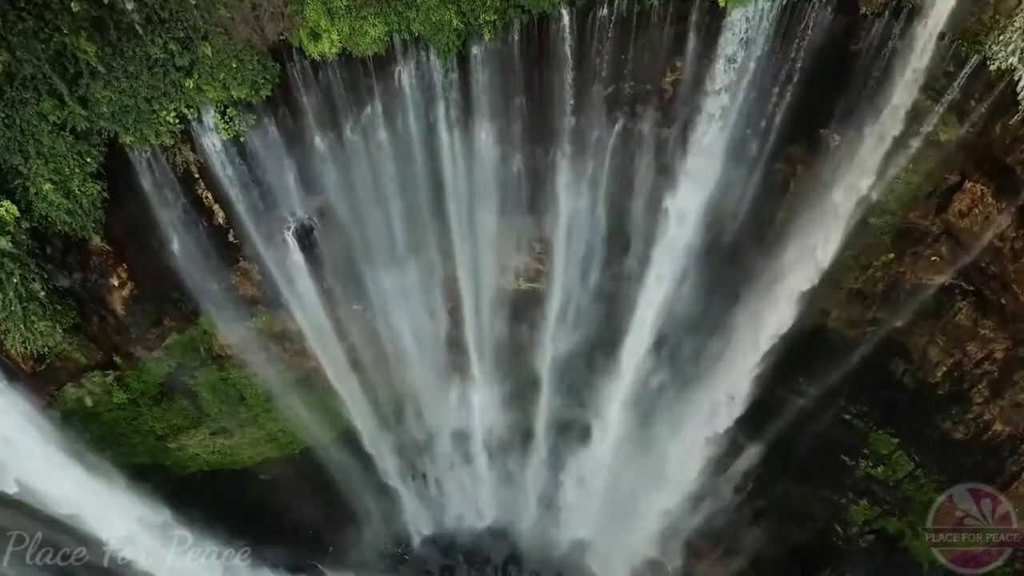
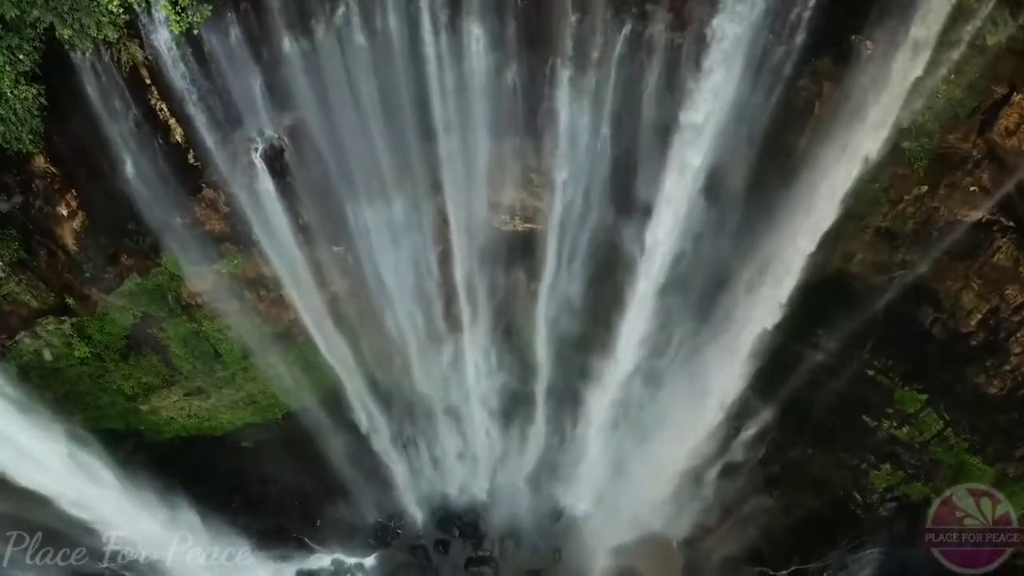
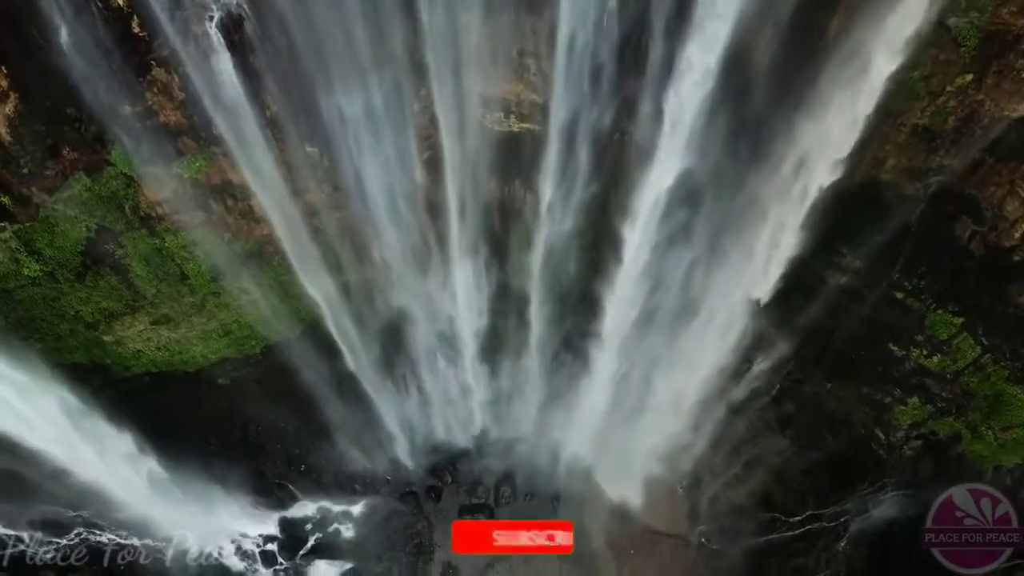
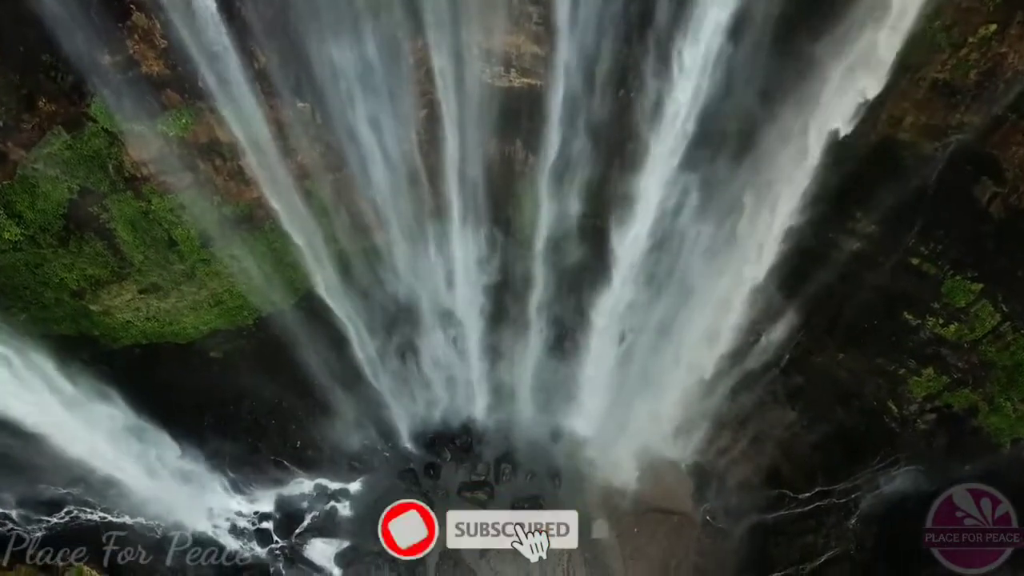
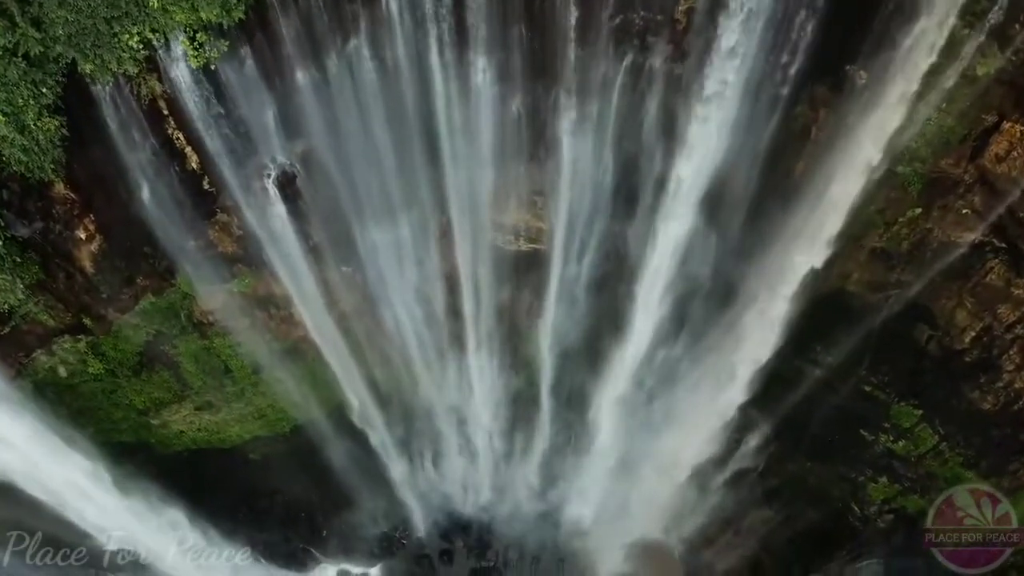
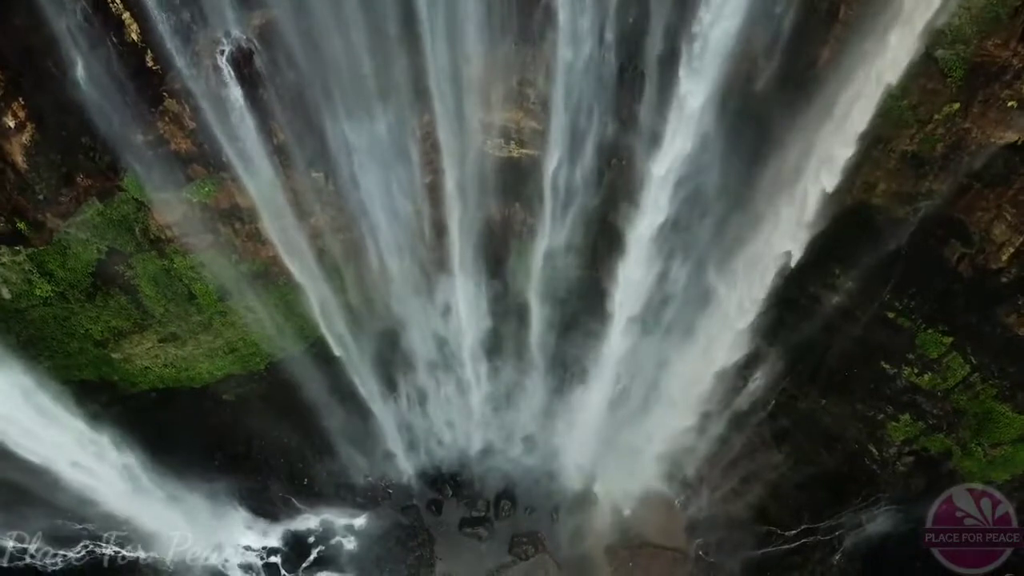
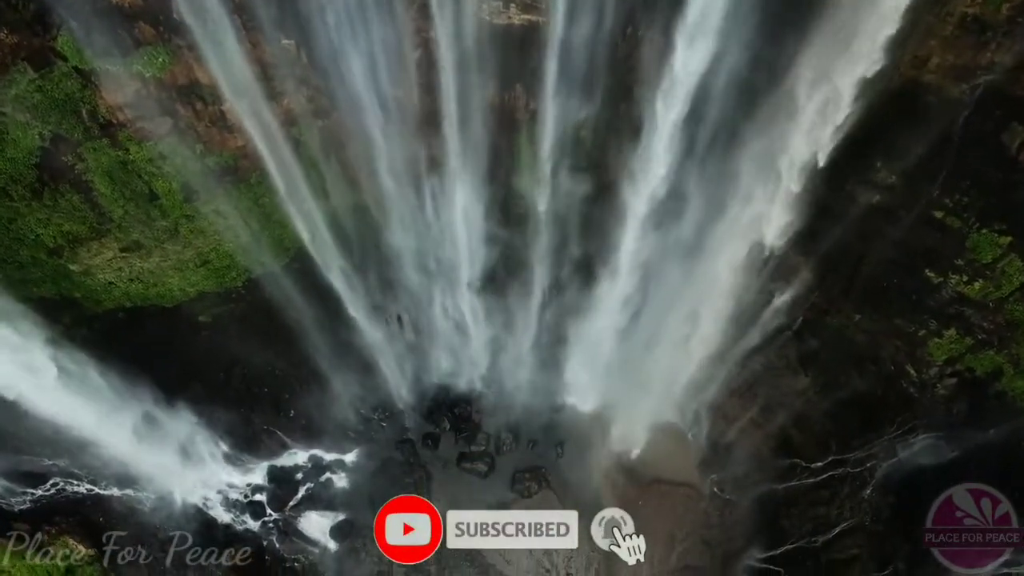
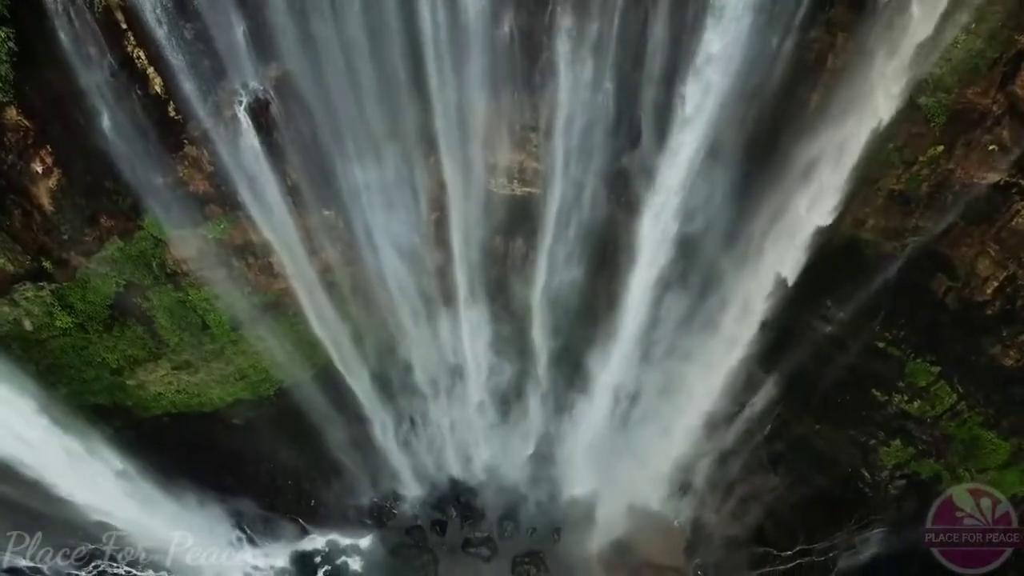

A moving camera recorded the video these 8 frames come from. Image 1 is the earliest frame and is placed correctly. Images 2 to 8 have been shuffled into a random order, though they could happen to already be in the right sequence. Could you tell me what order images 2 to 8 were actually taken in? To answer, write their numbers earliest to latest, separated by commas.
5, 2, 8, 6, 3, 4, 7
